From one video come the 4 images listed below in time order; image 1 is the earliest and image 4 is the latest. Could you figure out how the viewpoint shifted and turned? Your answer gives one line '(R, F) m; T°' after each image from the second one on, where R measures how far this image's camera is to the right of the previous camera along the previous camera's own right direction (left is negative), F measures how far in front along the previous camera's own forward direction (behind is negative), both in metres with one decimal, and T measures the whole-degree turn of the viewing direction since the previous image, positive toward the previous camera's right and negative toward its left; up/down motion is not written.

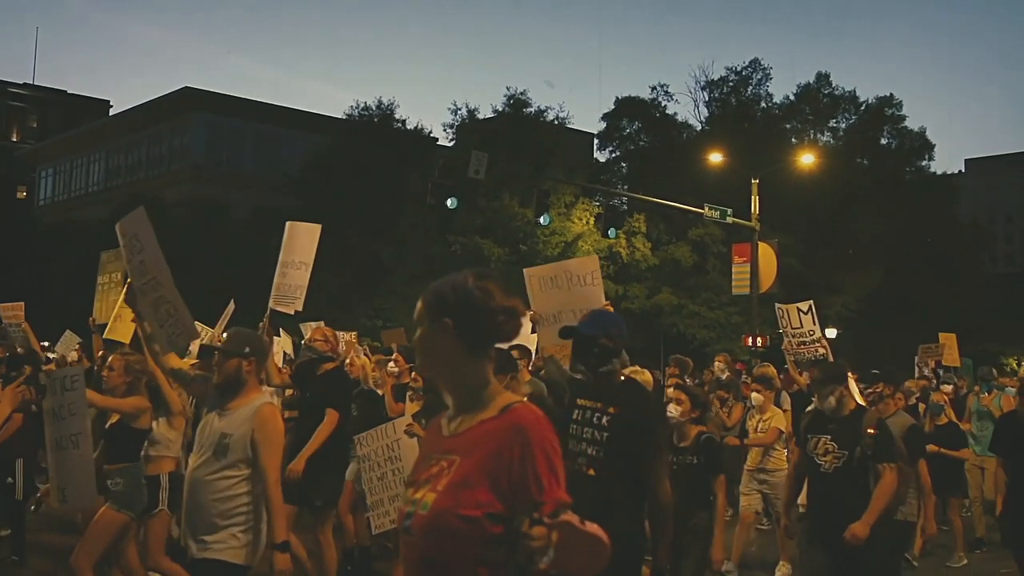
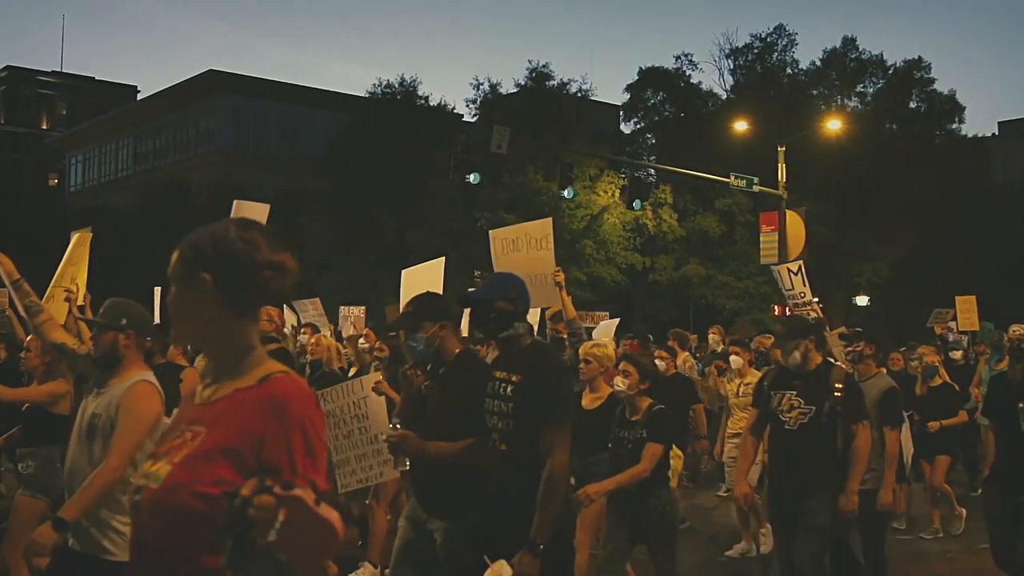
(+0.4, +0.2) m; -2°
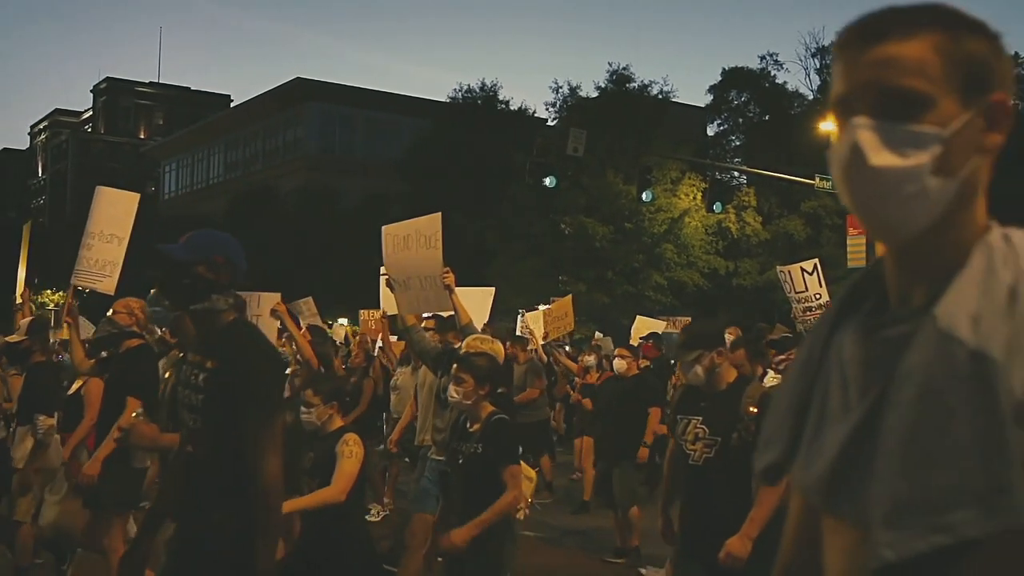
(+1.0, +0.7) m; -4°
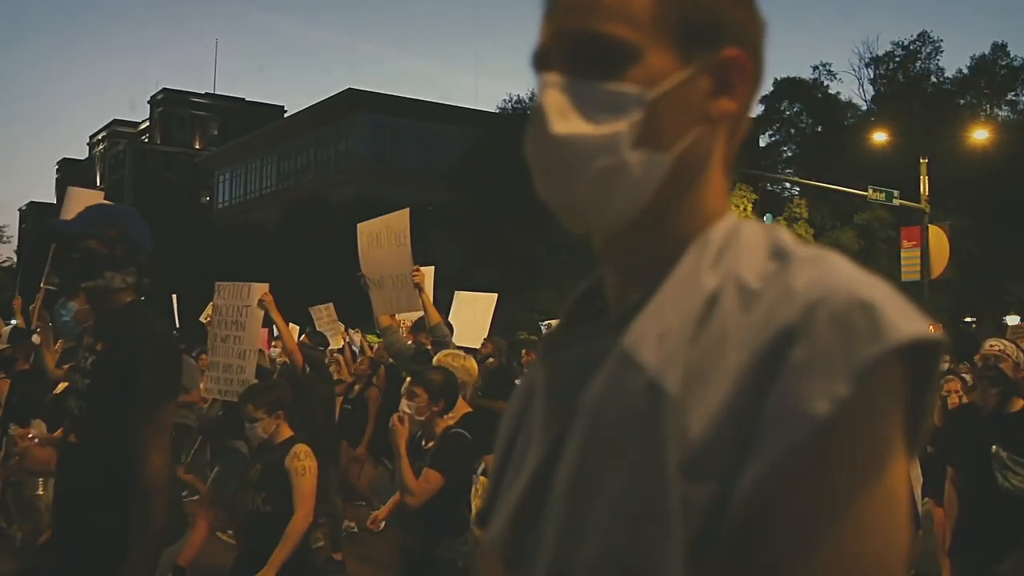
(+0.3, +0.2) m; -3°
